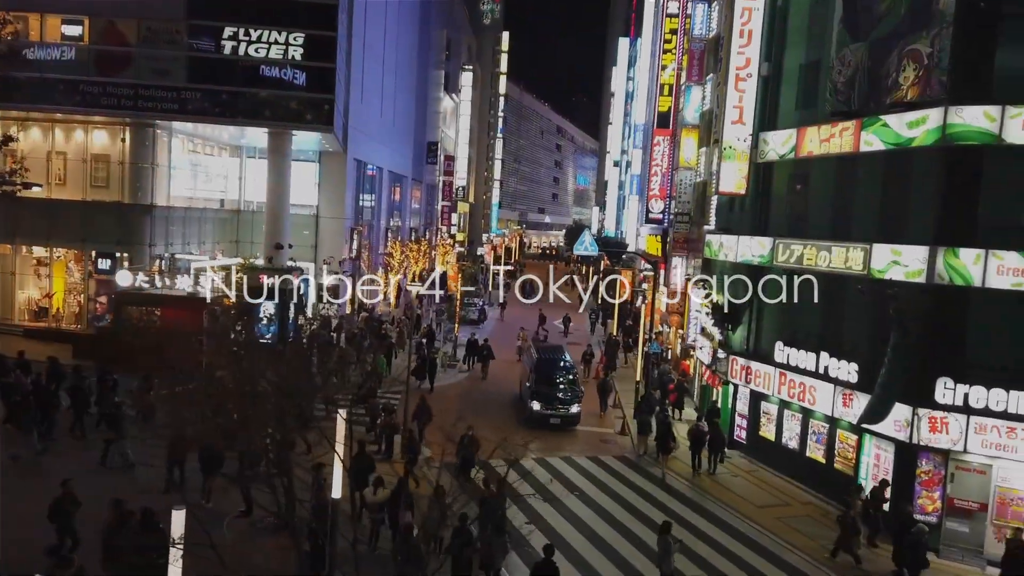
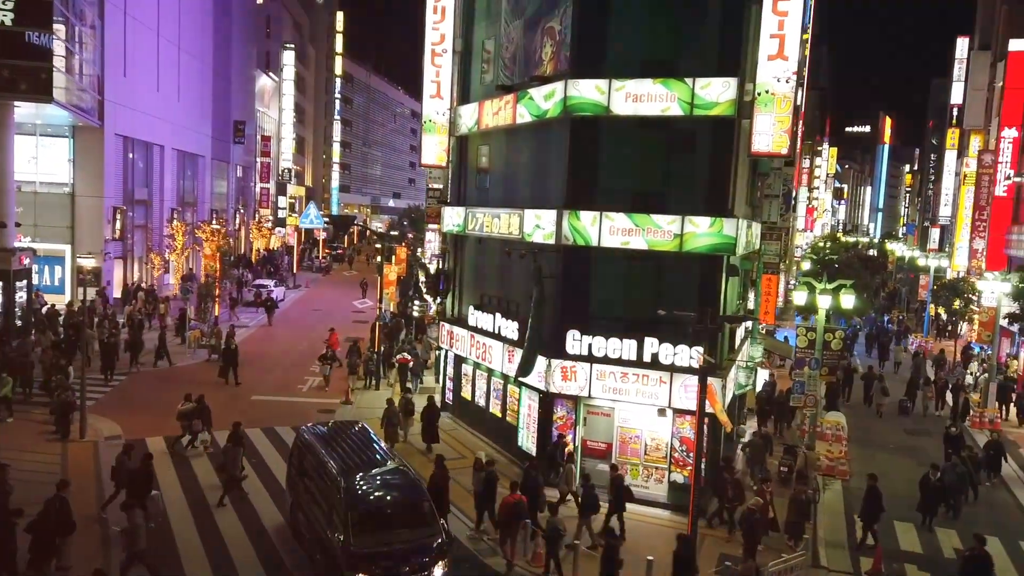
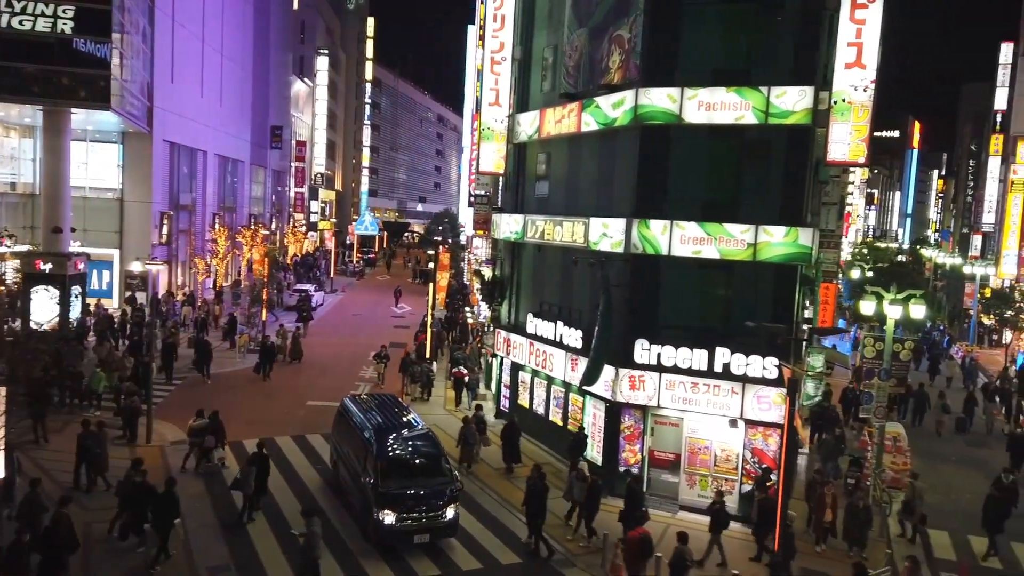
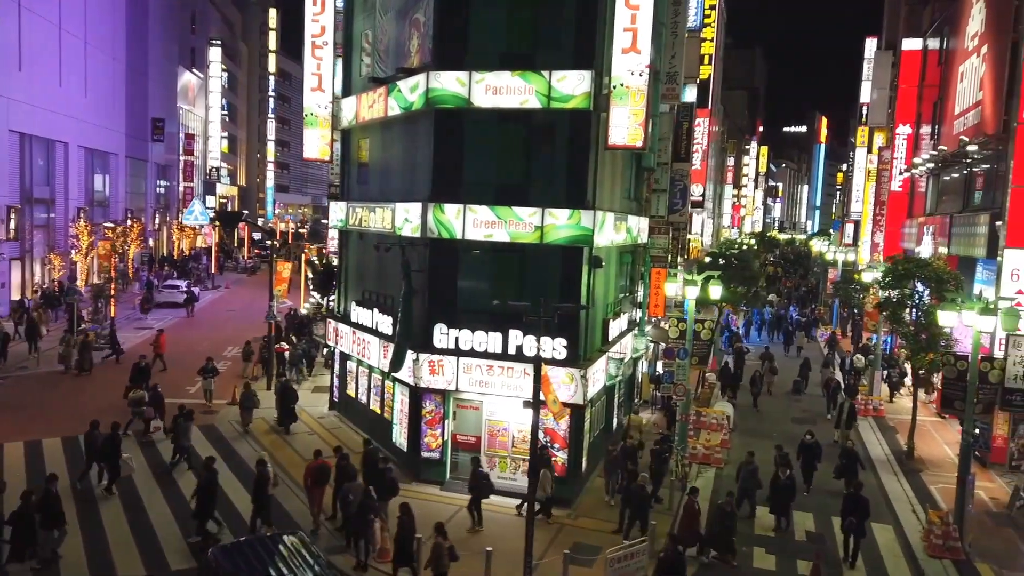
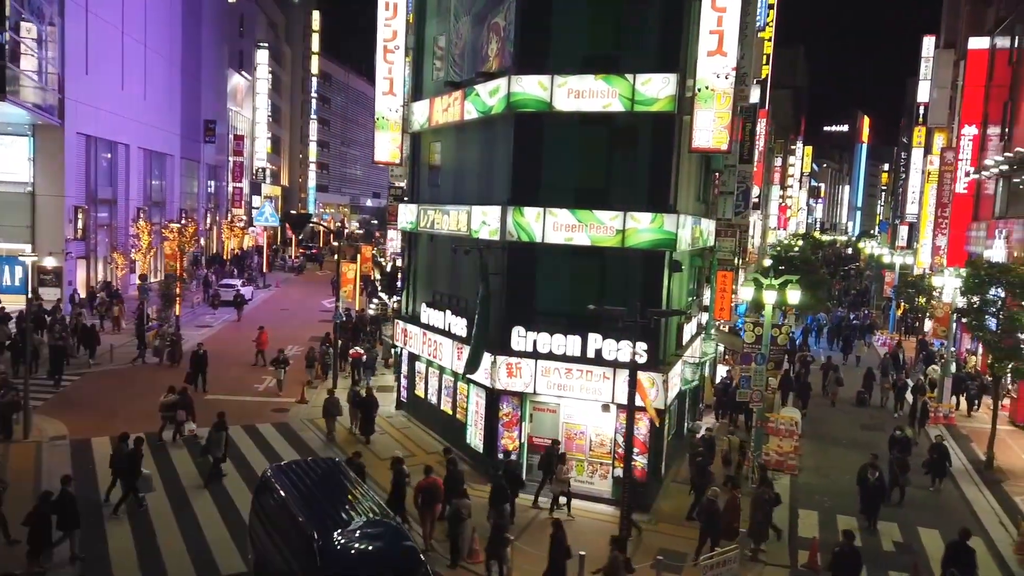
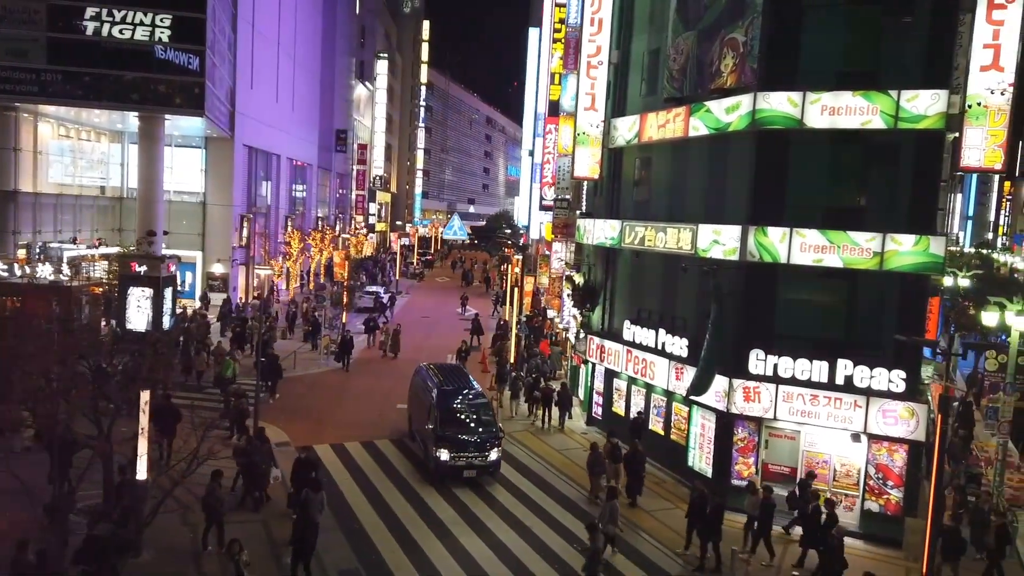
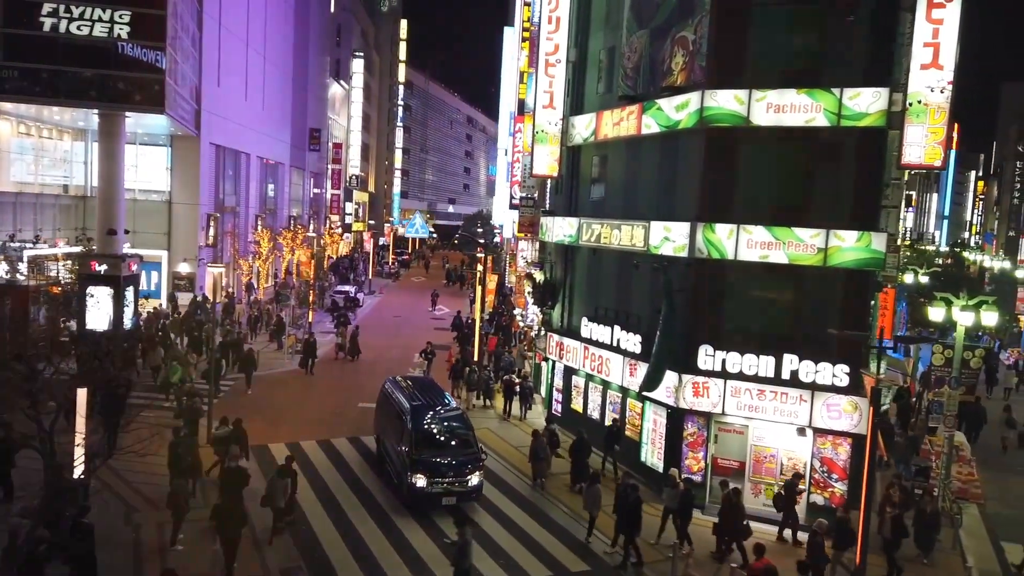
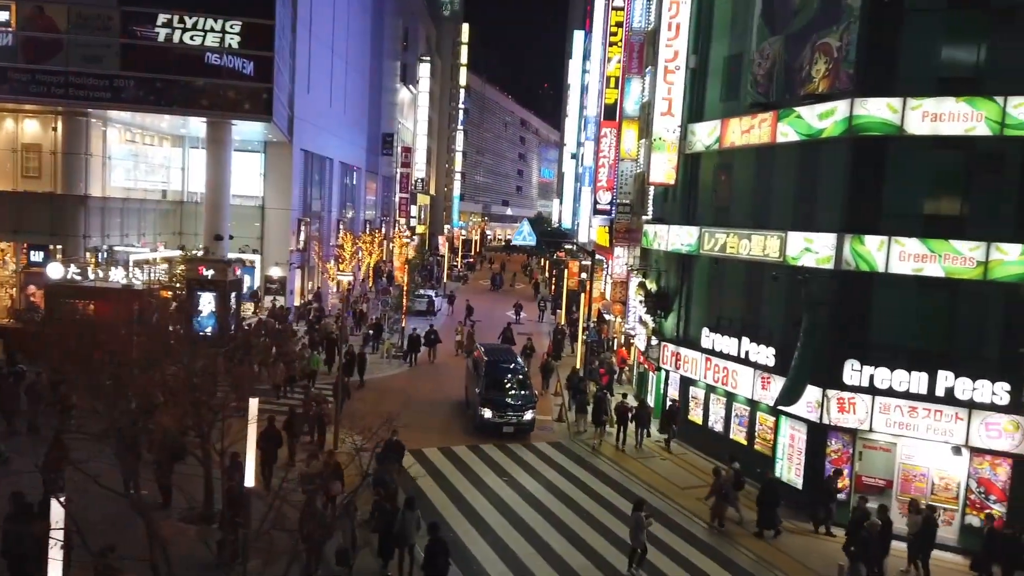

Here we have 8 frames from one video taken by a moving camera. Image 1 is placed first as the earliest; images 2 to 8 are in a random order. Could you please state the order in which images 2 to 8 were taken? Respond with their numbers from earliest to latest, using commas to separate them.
8, 6, 7, 3, 2, 5, 4
